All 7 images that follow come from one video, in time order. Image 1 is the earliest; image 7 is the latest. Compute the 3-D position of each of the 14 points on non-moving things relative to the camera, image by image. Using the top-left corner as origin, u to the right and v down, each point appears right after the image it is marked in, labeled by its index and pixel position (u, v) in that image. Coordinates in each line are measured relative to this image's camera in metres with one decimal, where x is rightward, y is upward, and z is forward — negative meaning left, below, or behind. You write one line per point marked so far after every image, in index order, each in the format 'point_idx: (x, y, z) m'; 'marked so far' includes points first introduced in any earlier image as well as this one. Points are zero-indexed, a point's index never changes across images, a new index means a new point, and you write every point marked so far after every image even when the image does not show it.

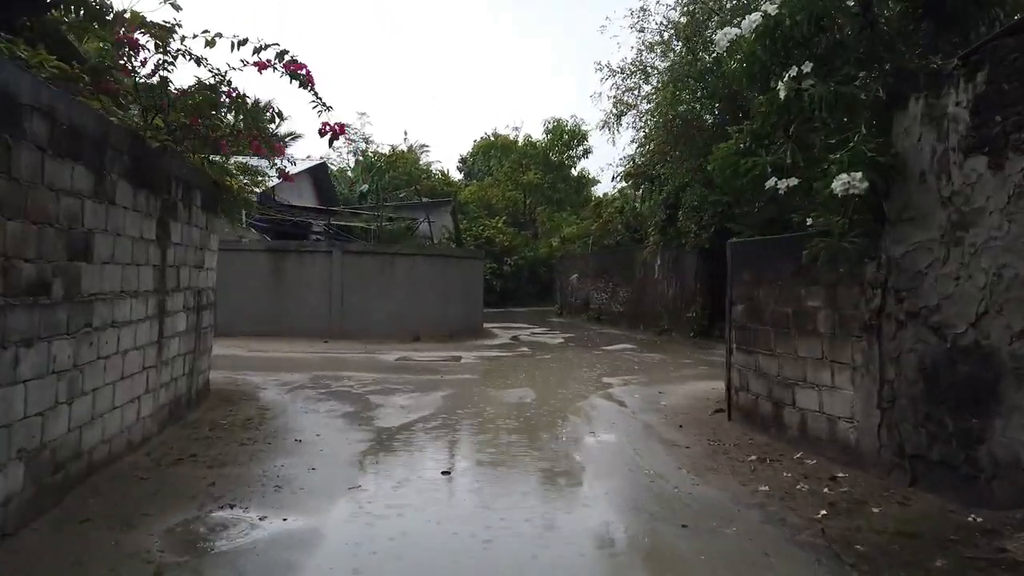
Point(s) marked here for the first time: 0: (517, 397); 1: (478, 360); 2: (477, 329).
0: (+0.1, -1.3, +9.1) m
1: (-0.6, -1.2, +13.1) m
2: (-0.8, -1.0, +18.3) m
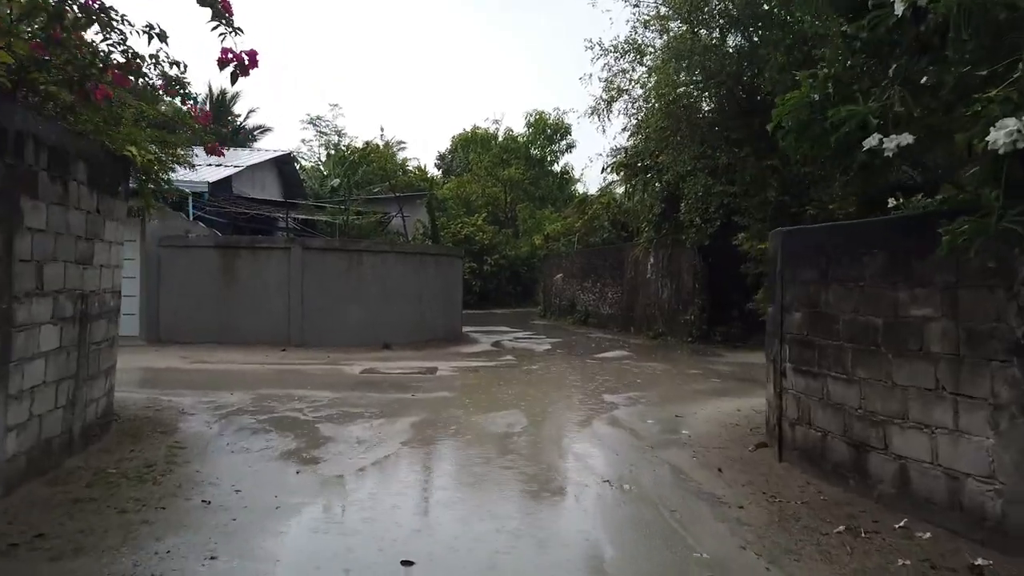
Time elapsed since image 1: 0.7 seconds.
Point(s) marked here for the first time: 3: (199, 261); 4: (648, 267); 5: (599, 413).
0: (-0.1, -1.3, +7.5) m
1: (-0.8, -1.3, +11.5) m
2: (-1.2, -1.0, +16.7) m
3: (-5.6, +0.5, +13.7) m
4: (+3.5, +0.5, +19.5) m
5: (+0.9, -1.3, +8.1) m
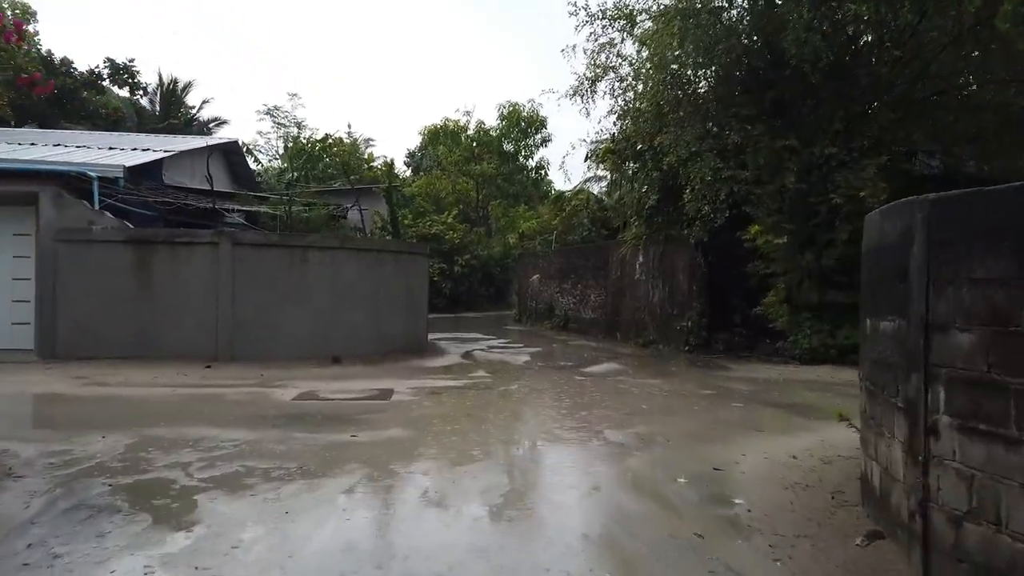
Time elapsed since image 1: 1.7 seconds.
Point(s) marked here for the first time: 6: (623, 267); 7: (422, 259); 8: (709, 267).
0: (-0.2, -1.3, +5.3) m
1: (-1.1, -1.3, +9.2) m
2: (-1.7, -1.0, +14.4) m
3: (-6.0, +0.4, +11.4) m
4: (+2.8, +0.5, +17.5) m
5: (+0.7, -1.3, +6.0) m
6: (+2.7, +0.5, +18.3) m
7: (-1.7, +0.5, +14.3) m
8: (+3.8, +0.4, +14.7) m
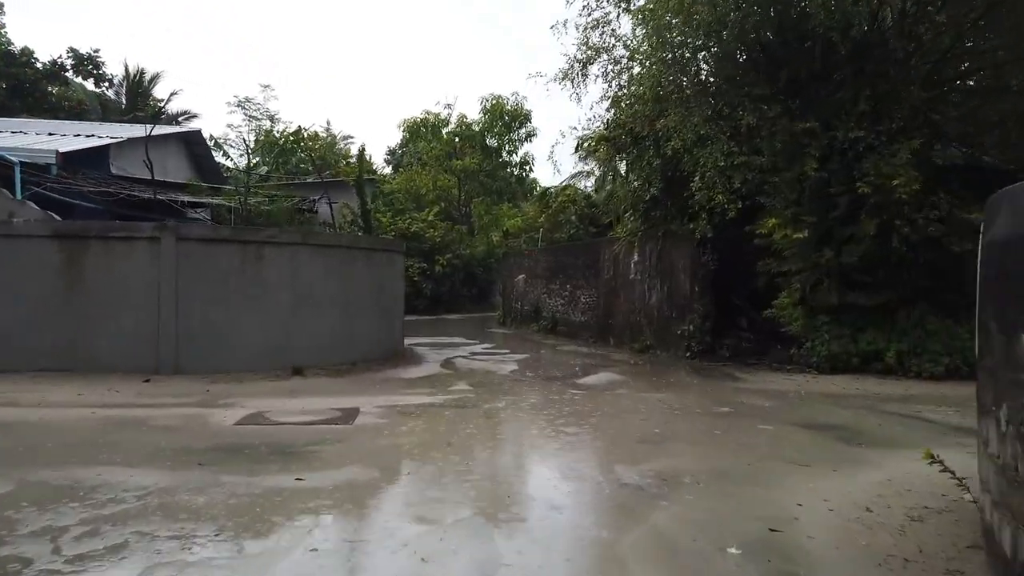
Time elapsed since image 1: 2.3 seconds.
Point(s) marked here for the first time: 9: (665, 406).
0: (-0.3, -1.3, +3.9) m
1: (-1.3, -1.3, +7.8) m
2: (-2.0, -1.1, +13.0) m
3: (-6.2, +0.4, +9.8) m
4: (+2.5, +0.5, +16.2) m
5: (+0.7, -1.4, +4.6) m
6: (+2.3, +0.5, +16.9) m
7: (-1.9, +0.5, +12.9) m
8: (+3.5, +0.4, +13.4) m
9: (+1.8, -1.3, +8.7) m
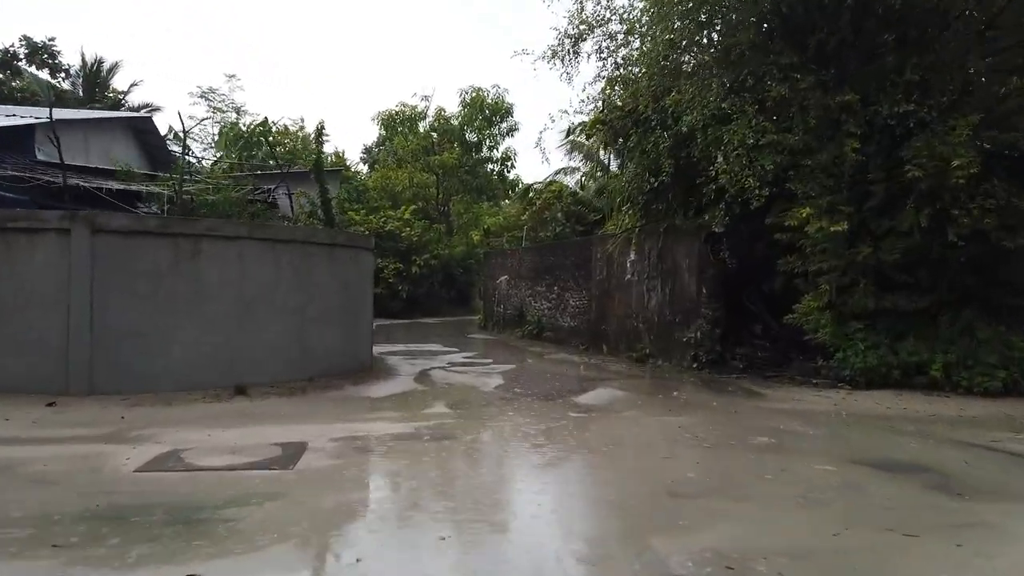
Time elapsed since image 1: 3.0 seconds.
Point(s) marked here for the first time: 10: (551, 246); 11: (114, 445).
0: (-0.3, -1.4, +2.3) m
1: (-1.4, -1.3, +6.2) m
2: (-2.2, -1.1, +11.3) m
3: (-6.4, +0.4, +8.0) m
4: (+2.2, +0.4, +14.6) m
5: (+0.7, -1.4, +3.0) m
6: (+2.0, +0.4, +15.4) m
7: (-2.2, +0.5, +11.2) m
8: (+3.3, +0.4, +11.9) m
9: (+1.6, -1.4, +7.1) m
10: (+0.9, +1.0, +18.5) m
11: (-3.2, -1.3, +6.2) m
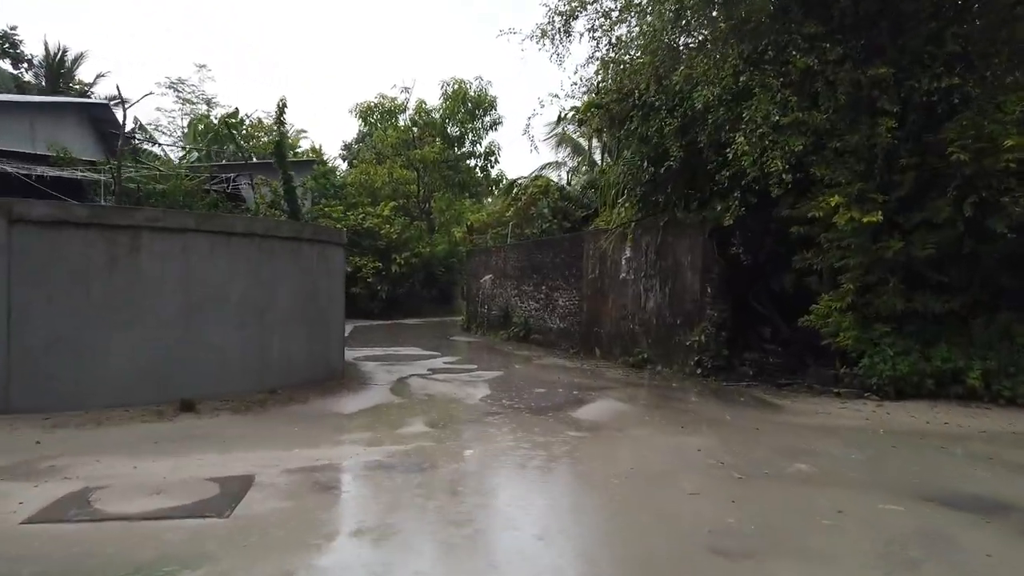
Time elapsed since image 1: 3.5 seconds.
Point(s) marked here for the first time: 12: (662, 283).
0: (-0.2, -1.4, +1.2) m
1: (-1.4, -1.3, +5.0) m
2: (-2.4, -1.1, +10.2) m
3: (-6.5, +0.4, +6.8) m
4: (+1.9, +0.4, +13.5) m
5: (+0.7, -1.4, +1.9) m
6: (+1.7, +0.4, +14.3) m
7: (-2.3, +0.5, +10.1) m
8: (+3.1, +0.4, +10.8) m
9: (+1.6, -1.3, +6.0) m
10: (+0.6, +1.0, +17.4) m
11: (-3.3, -1.3, +5.0) m
12: (+2.4, +0.1, +12.2) m
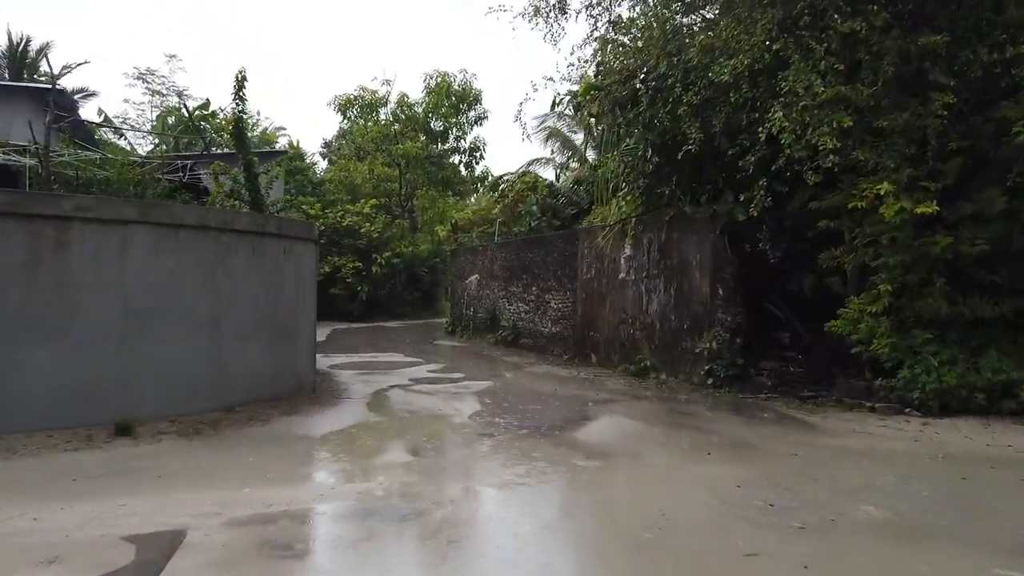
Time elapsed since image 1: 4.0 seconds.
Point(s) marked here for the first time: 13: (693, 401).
0: (-0.1, -1.4, 0.0) m
1: (-1.4, -1.3, +3.9) m
2: (-2.4, -1.1, +9.0) m
3: (-6.5, +0.4, +5.5) m
4: (+1.8, +0.4, +12.5) m
5: (+0.8, -1.4, +0.8) m
6: (+1.5, +0.4, +13.2) m
7: (-2.4, +0.5, +8.9) m
8: (+3.0, +0.4, +9.8) m
9: (+1.6, -1.4, +4.9) m
10: (+0.3, +1.0, +16.3) m
11: (-3.3, -1.3, +3.8) m
12: (+2.3, +0.1, +11.1) m
13: (+2.2, -1.4, +9.3) m
